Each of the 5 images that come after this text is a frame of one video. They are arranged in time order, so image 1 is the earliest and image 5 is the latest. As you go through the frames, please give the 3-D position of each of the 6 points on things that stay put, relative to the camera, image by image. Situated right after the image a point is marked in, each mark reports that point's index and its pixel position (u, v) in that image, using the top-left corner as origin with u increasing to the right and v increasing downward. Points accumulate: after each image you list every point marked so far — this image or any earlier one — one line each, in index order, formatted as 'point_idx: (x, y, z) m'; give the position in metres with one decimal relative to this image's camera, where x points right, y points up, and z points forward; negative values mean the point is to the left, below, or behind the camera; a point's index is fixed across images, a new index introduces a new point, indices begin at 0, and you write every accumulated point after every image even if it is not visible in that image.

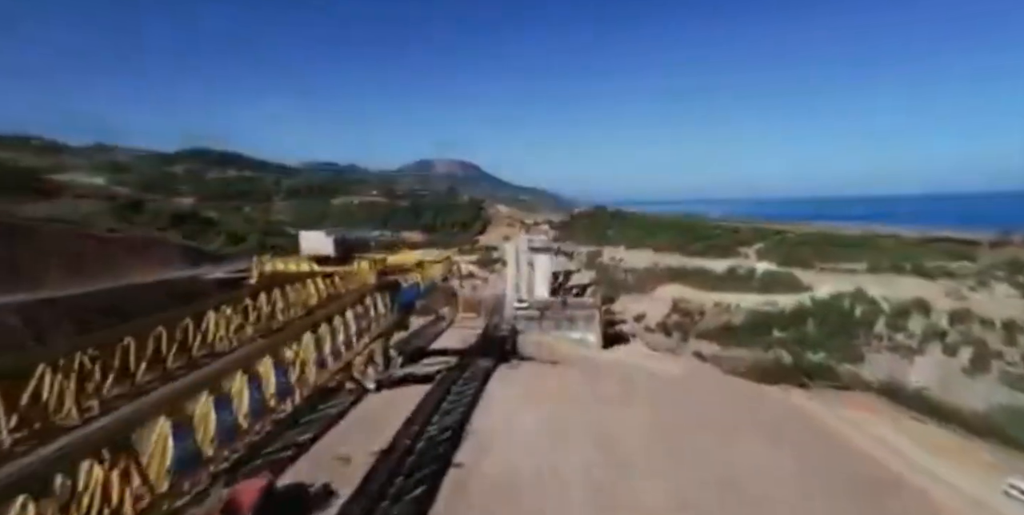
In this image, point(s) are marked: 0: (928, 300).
0: (+15.6, -1.6, +19.4) m
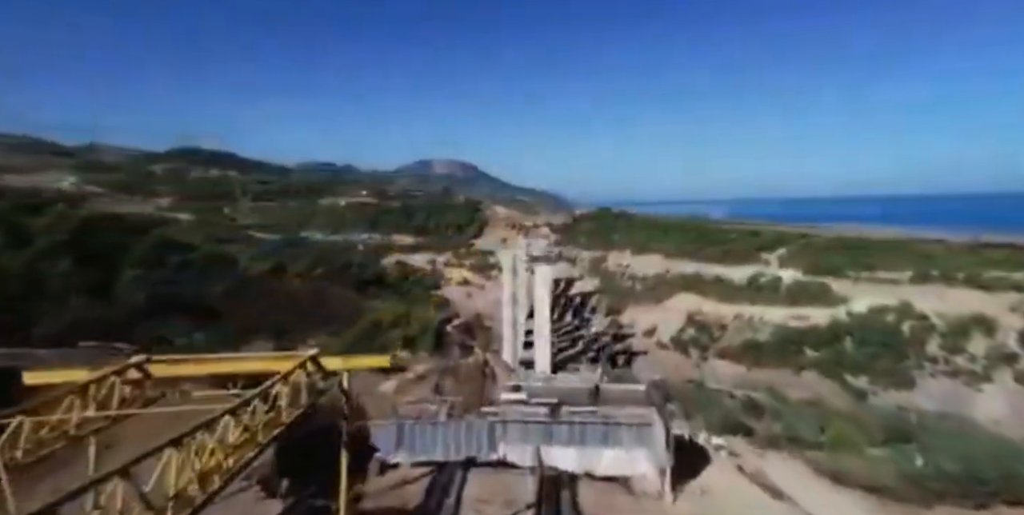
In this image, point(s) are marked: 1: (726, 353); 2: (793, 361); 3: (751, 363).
0: (+15.4, -1.9, +16.8) m
1: (+8.4, -3.8, +20.3) m
2: (+9.9, -3.7, +18.3) m
3: (+8.9, -3.8, +19.2) m
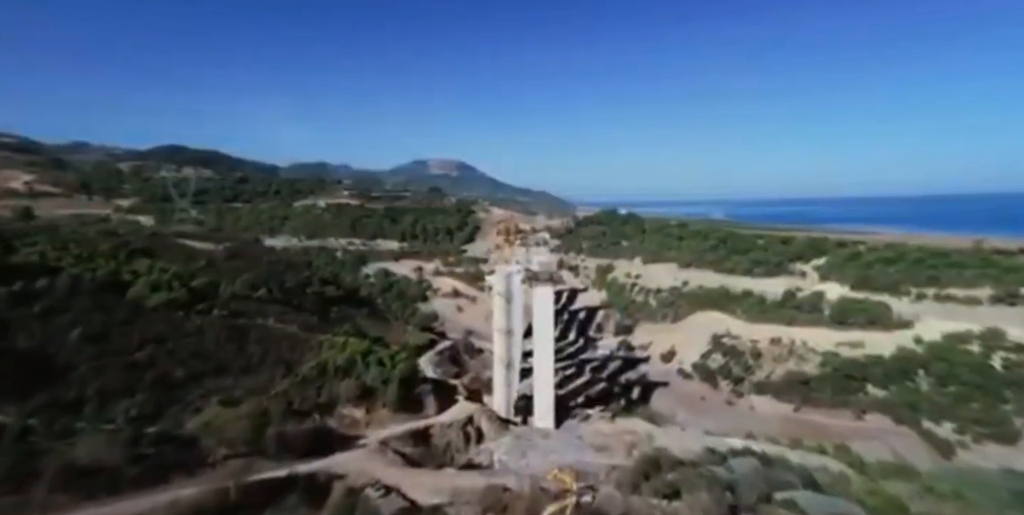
0: (+15.3, -2.4, +13.3) m
1: (+8.2, -4.2, +16.8) m
2: (+9.7, -4.1, +14.8) m
3: (+8.7, -4.3, +15.7) m
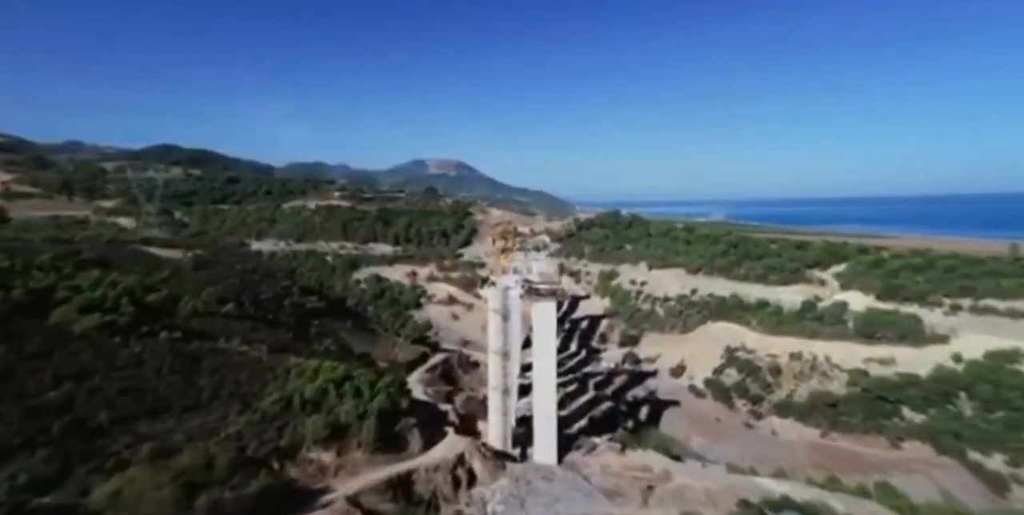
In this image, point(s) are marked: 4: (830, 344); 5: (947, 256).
0: (+15.2, -2.6, +11.8) m
1: (+8.1, -4.5, +15.3) m
2: (+9.6, -4.4, +13.4) m
3: (+8.7, -4.5, +14.3) m
4: (+10.6, -2.8, +17.2) m
5: (+16.3, 0.0, +19.5) m
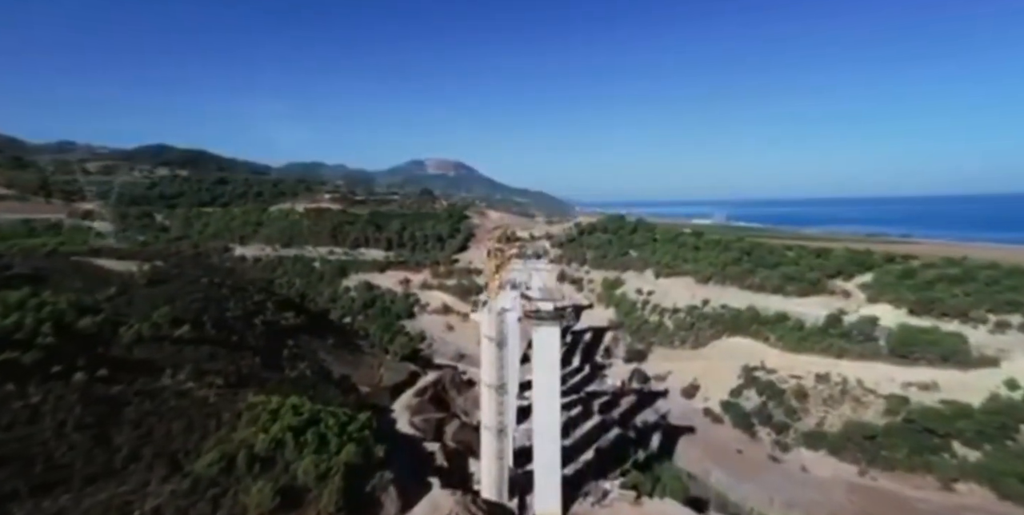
0: (+15.1, -3.0, +10.2) m
1: (+8.0, -4.8, +13.6) m
2: (+9.6, -4.7, +11.7) m
3: (+8.6, -4.9, +12.6) m
4: (+10.5, -3.2, +15.6) m
5: (+16.2, -0.4, +17.8) m
